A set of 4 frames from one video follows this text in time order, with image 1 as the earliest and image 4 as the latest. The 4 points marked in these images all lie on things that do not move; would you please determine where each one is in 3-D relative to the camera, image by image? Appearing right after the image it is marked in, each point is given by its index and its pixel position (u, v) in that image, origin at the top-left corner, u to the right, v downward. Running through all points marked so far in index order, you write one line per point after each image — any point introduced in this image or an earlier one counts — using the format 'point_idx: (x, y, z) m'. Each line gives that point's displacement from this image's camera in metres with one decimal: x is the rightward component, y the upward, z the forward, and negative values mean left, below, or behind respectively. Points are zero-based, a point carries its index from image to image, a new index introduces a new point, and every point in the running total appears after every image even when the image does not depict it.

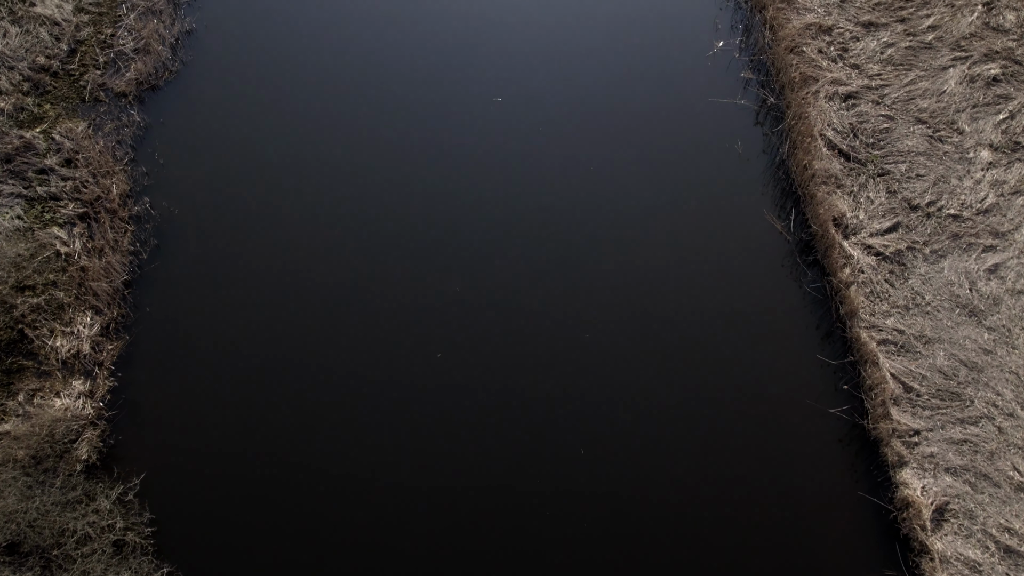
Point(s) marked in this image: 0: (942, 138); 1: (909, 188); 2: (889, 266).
0: (+3.0, +1.0, +6.8) m
1: (+2.7, +0.7, +6.5) m
2: (+2.4, +0.1, +6.2) m
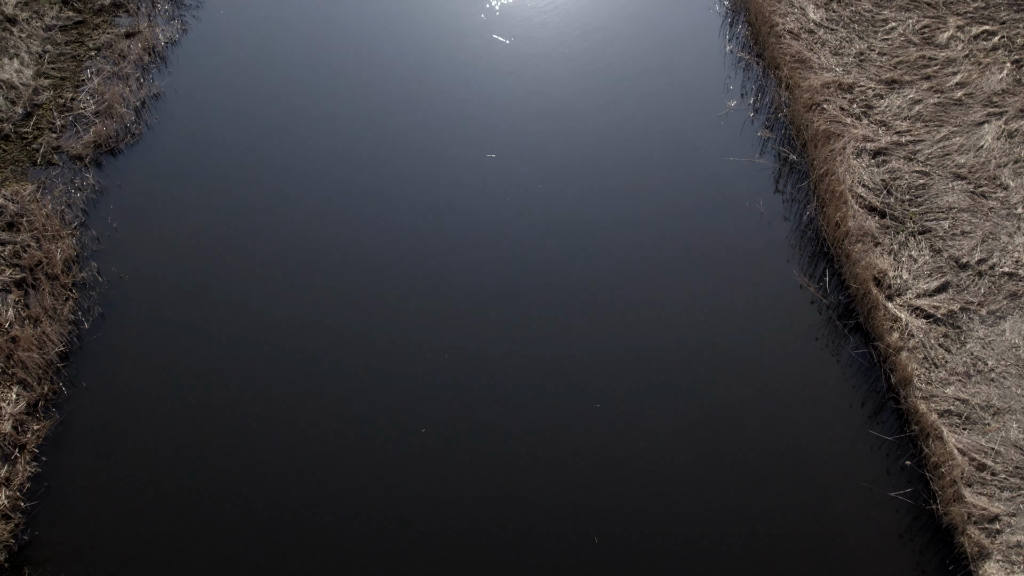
0: (+3.0, +0.6, +6.1) m
1: (+2.6, +0.3, +5.8) m
2: (+2.4, -0.2, +5.4) m
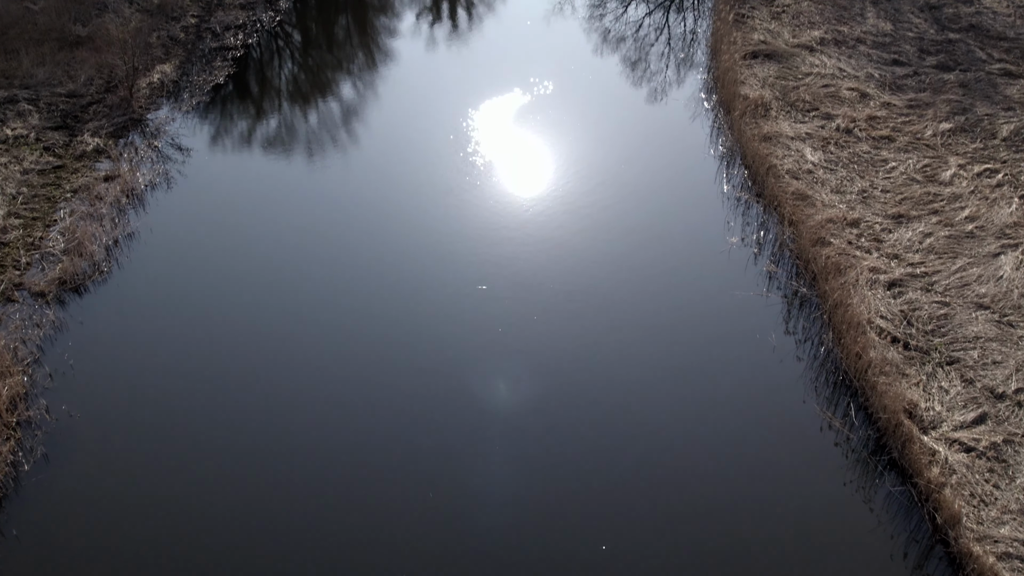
0: (+2.9, -0.2, +5.7) m
1: (+2.6, -0.5, +5.3) m
2: (+2.3, -0.9, +4.8) m
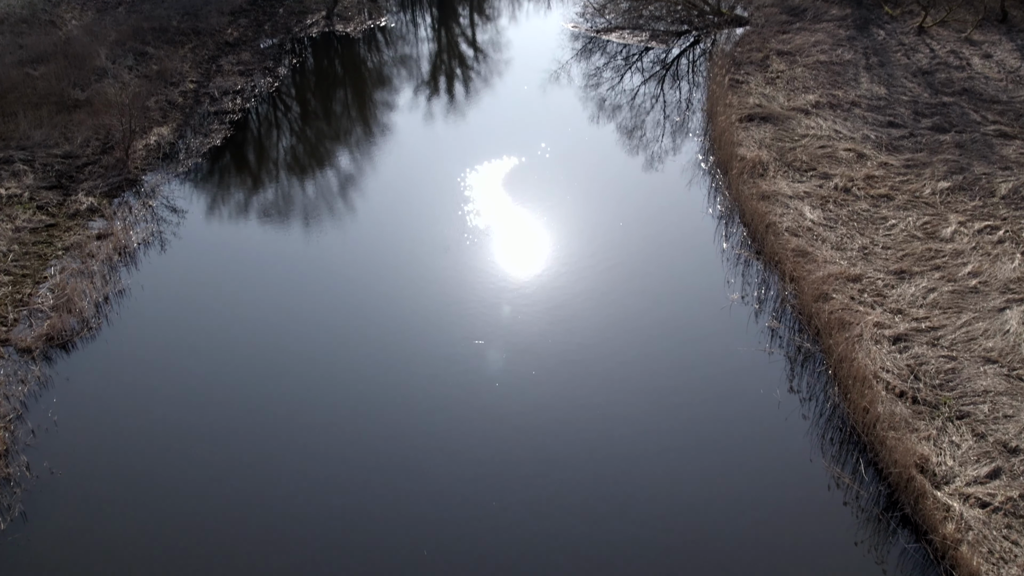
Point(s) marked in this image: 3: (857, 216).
0: (+2.9, -0.5, +5.5) m
1: (+2.6, -0.7, +5.2) m
2: (+2.3, -1.1, +4.6) m
3: (+2.6, +0.5, +7.3) m
